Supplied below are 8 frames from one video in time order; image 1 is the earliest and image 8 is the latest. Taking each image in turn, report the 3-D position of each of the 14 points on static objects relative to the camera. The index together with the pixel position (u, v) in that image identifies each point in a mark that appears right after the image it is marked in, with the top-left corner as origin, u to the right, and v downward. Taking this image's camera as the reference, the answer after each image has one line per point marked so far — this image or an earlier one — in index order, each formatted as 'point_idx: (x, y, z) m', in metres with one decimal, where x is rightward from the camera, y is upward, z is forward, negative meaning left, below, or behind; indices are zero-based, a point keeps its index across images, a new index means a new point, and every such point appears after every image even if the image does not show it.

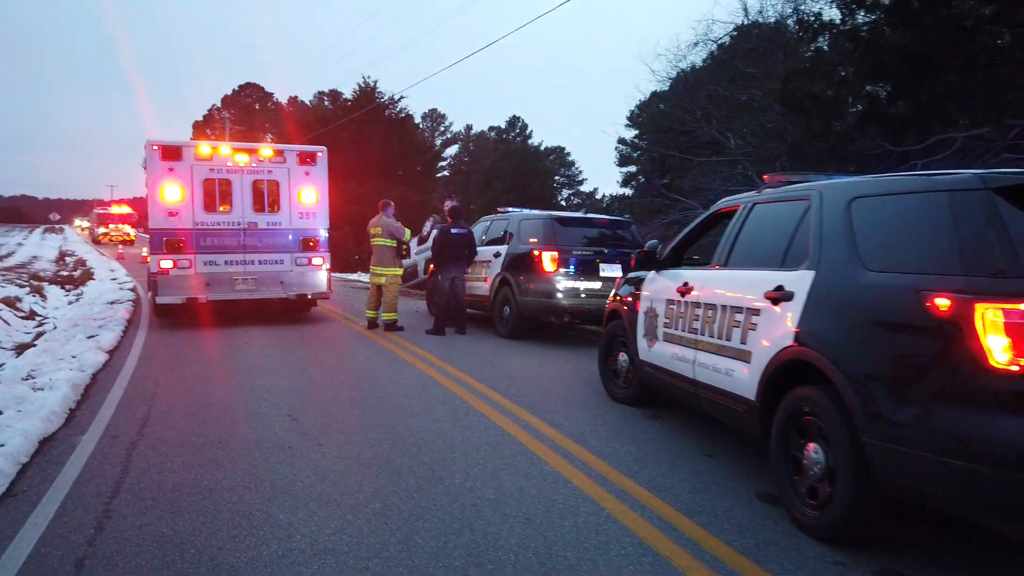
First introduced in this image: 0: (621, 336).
0: (+1.0, -0.4, +6.8) m
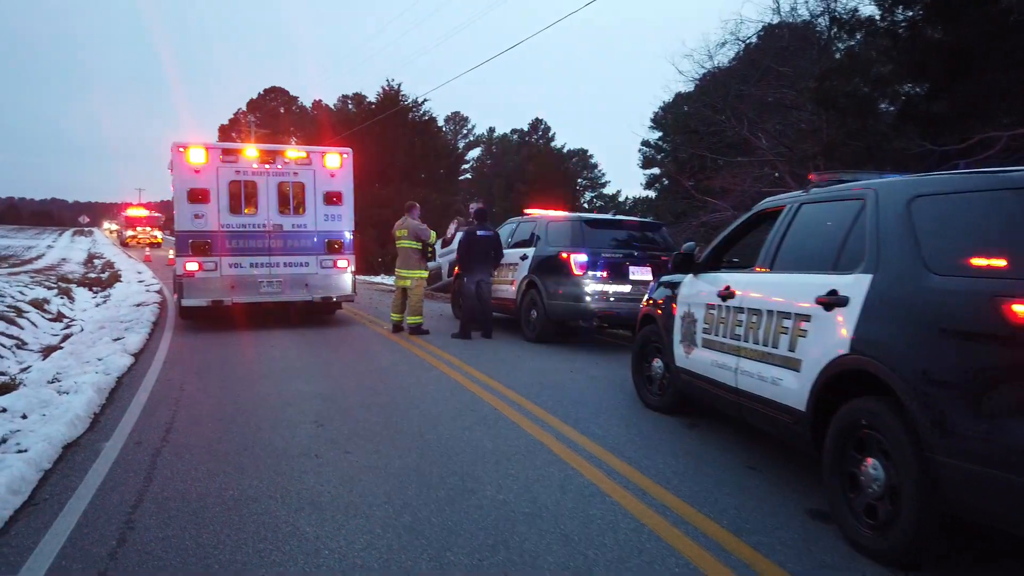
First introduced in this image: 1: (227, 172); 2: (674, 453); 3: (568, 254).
0: (+1.2, -0.5, +6.6) m
1: (-4.5, +1.8, +11.9) m
2: (+1.2, -1.2, +5.4) m
3: (+0.8, +0.5, +10.4) m
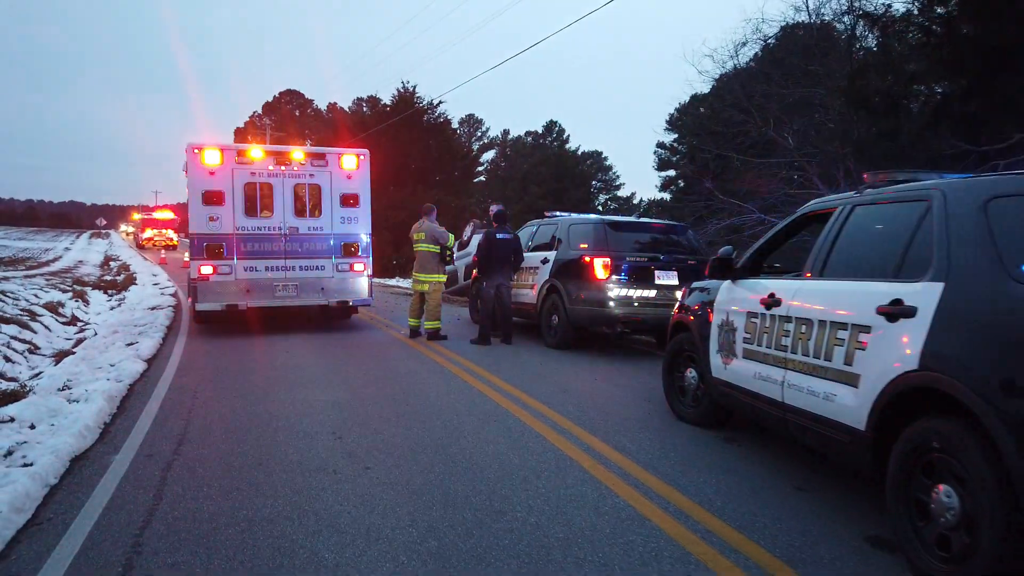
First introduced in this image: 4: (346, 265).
0: (+1.5, -0.5, +6.3) m
1: (-4.1, +1.8, +11.7) m
2: (+1.3, -1.2, +5.1) m
3: (+1.1, +0.4, +10.1) m
4: (-2.7, +0.4, +12.4) m
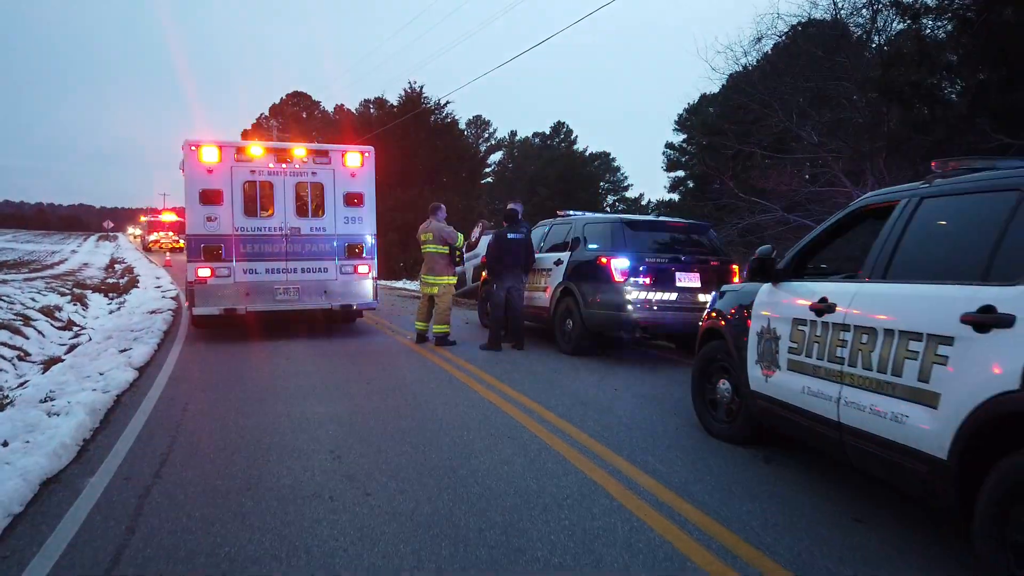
0: (+1.6, -0.5, +5.7) m
1: (-4.0, +1.7, +11.2) m
2: (+1.5, -1.2, +4.5) m
3: (+1.2, +0.4, +9.5) m
4: (-2.5, +0.3, +11.9) m
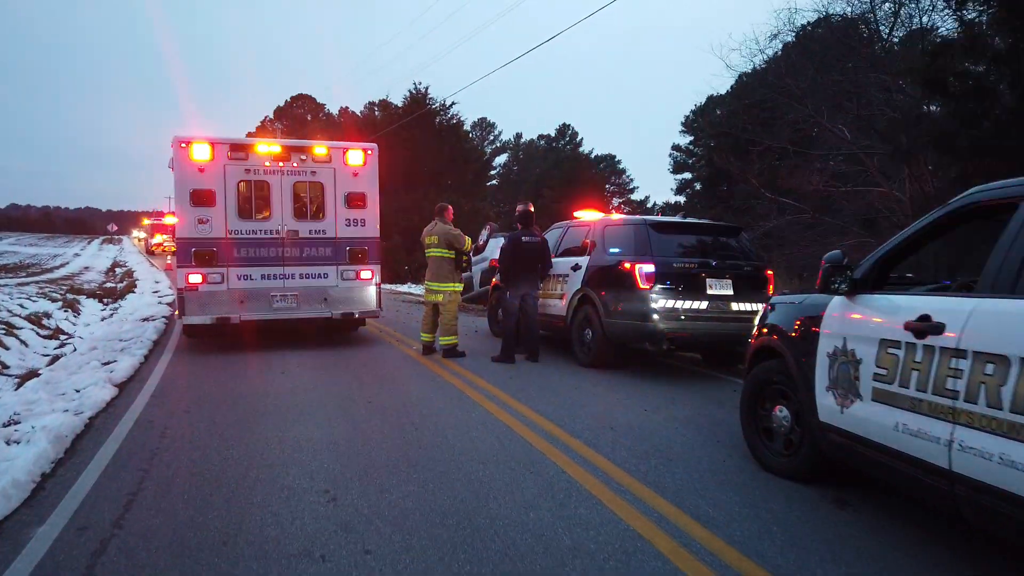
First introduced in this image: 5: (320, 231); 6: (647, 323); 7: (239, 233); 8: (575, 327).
0: (+1.7, -0.6, +4.9) m
1: (-3.8, +1.6, +10.5) m
2: (+1.6, -1.3, +3.7) m
3: (+1.4, +0.3, +8.8) m
4: (-2.3, +0.2, +11.1) m
5: (-2.7, +0.8, +10.9) m
6: (+1.5, -0.4, +8.6) m
7: (-3.8, +0.8, +10.5) m
8: (+0.8, -0.5, +9.8) m
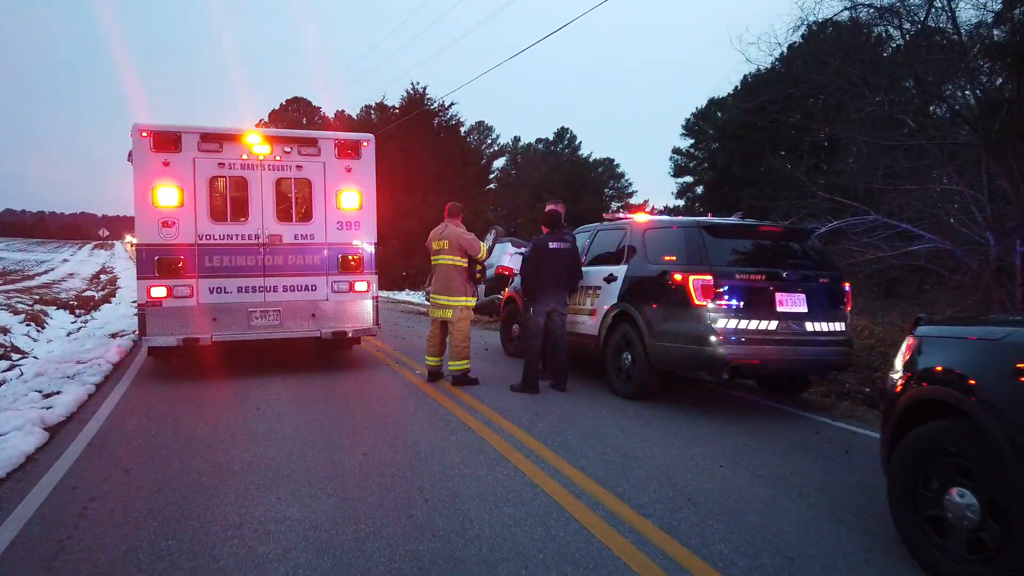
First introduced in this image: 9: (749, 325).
0: (+2.0, -0.7, +3.4) m
1: (-3.6, +1.4, +8.9) m
2: (+1.9, -1.4, +2.2) m
3: (+1.6, +0.1, +7.2) m
4: (-2.1, +0.1, +9.5) m
5: (-2.5, +0.6, +9.3) m
6: (+1.8, -0.5, +7.0) m
7: (-3.5, +0.6, +8.9) m
8: (+1.0, -0.7, +8.2) m
9: (+2.2, -0.3, +7.0) m
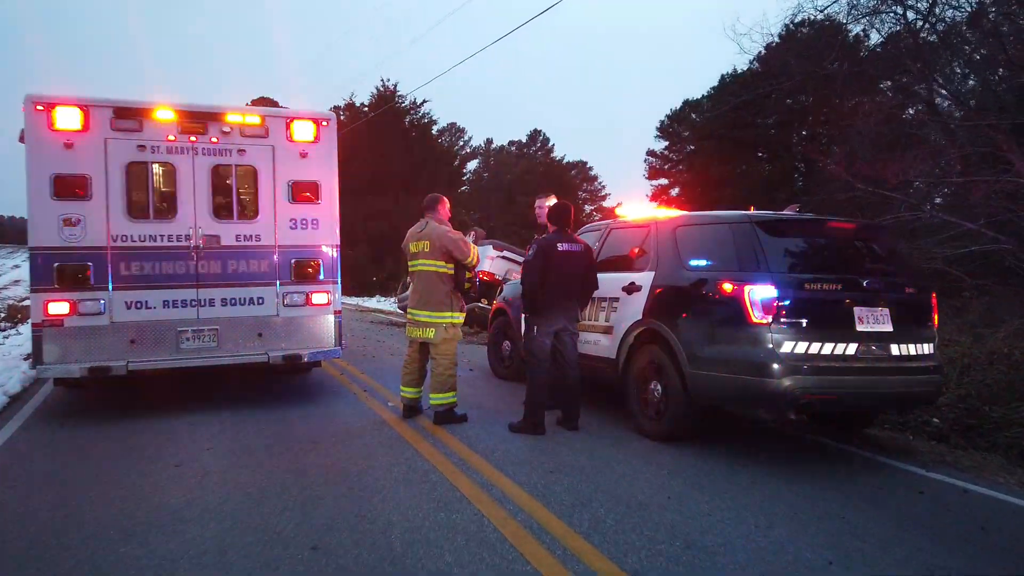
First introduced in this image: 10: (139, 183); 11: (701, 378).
0: (+2.2, -0.8, +1.8) m
1: (-3.6, +1.3, +7.1) m
2: (+2.1, -1.5, +0.6) m
3: (+1.6, 0.0, +5.6) m
4: (-2.2, -0.1, +7.8) m
5: (-2.6, +0.5, +7.6) m
6: (+1.8, -0.6, +5.4) m
7: (-3.6, +0.4, +7.1) m
8: (+1.0, -0.8, +6.6) m
9: (+2.2, -0.4, +5.4) m
10: (-3.5, +1.0, +7.2) m
11: (+1.4, -0.7, +5.8) m
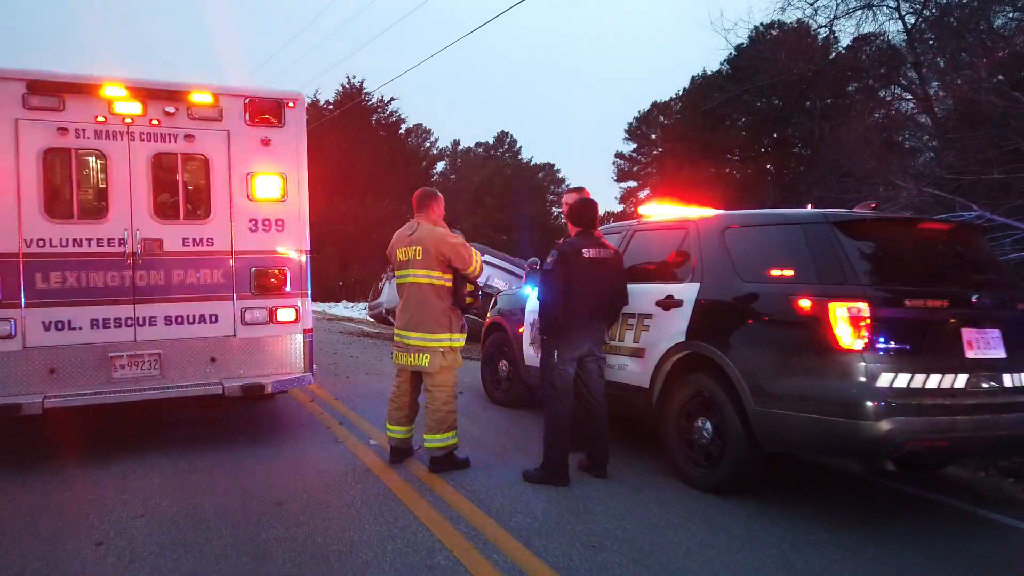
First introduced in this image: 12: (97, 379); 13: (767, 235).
0: (+2.5, -0.9, +0.7) m
1: (-3.6, +1.2, +5.7) m
2: (+2.4, -1.6, -0.5) m
3: (+1.8, -0.1, +4.5) m
4: (-2.1, -0.2, +6.5) m
5: (-2.5, +0.4, +6.2) m
6: (+1.9, -0.7, +4.3) m
7: (-3.5, +0.3, +5.8) m
8: (+1.1, -0.9, +5.4) m
9: (+2.4, -0.5, +4.3) m
10: (-3.4, +0.9, +5.8) m
11: (+1.6, -0.8, +4.6) m
12: (-3.2, -0.7, +5.9) m
13: (+1.7, +0.3, +5.0) m
